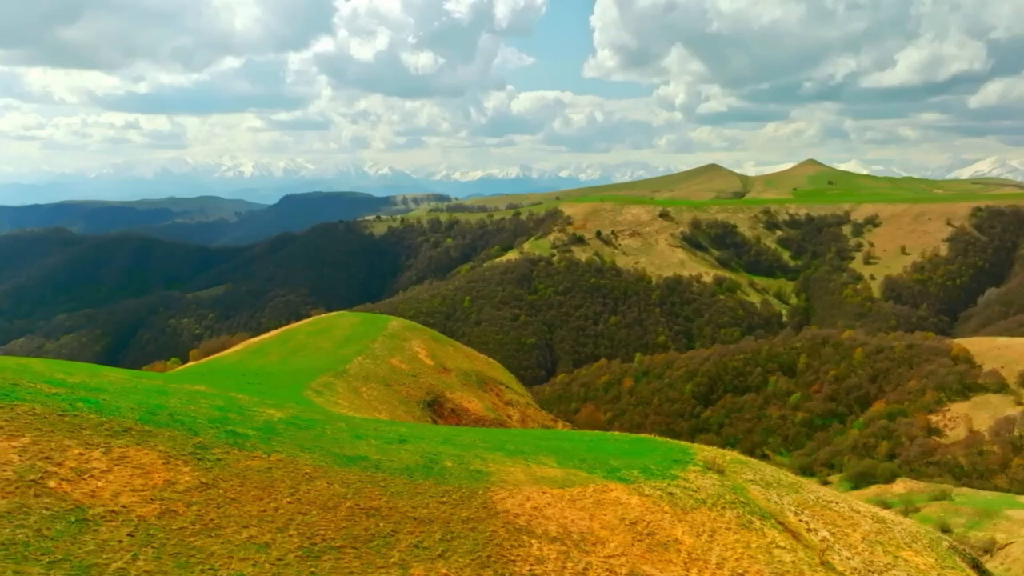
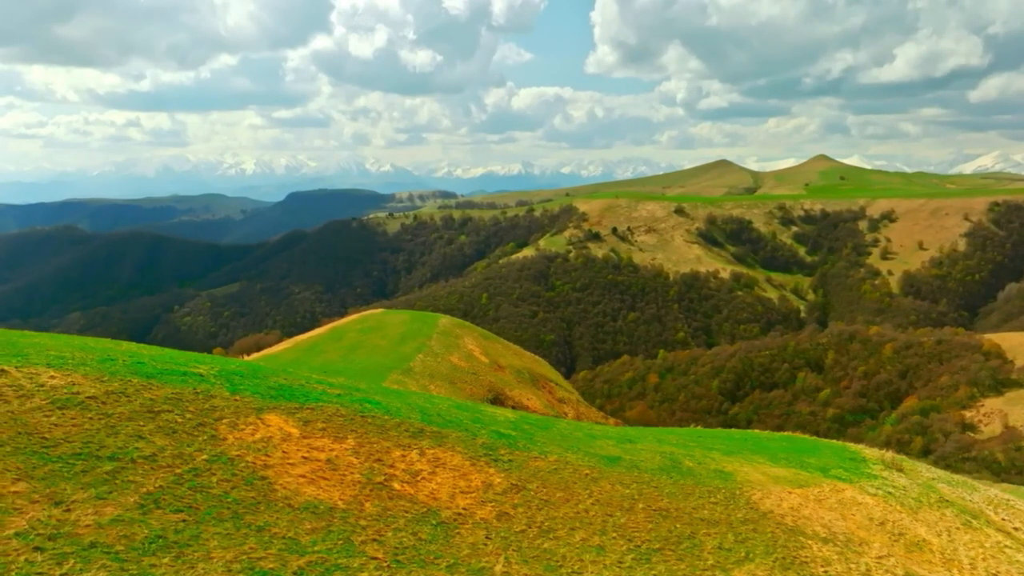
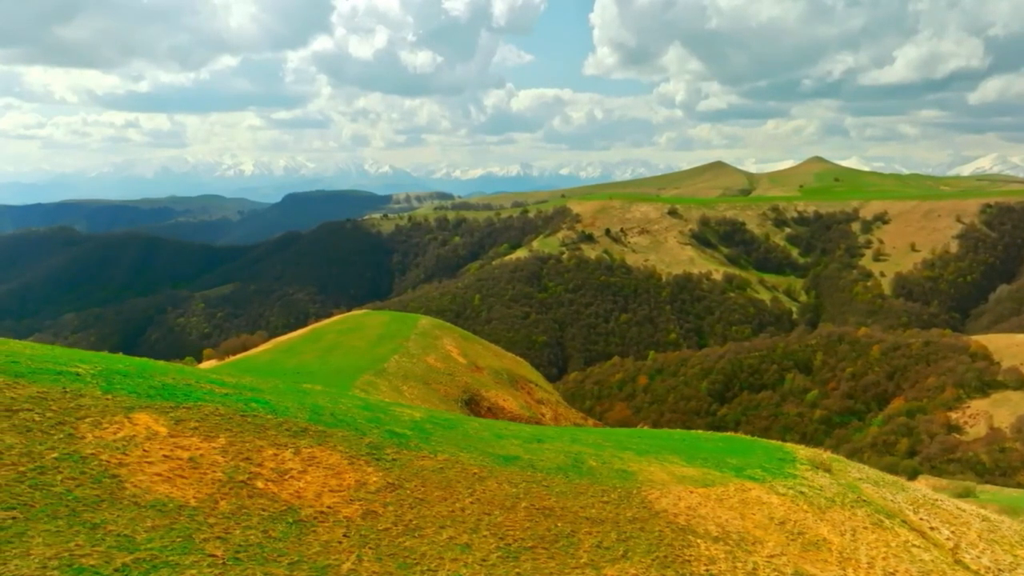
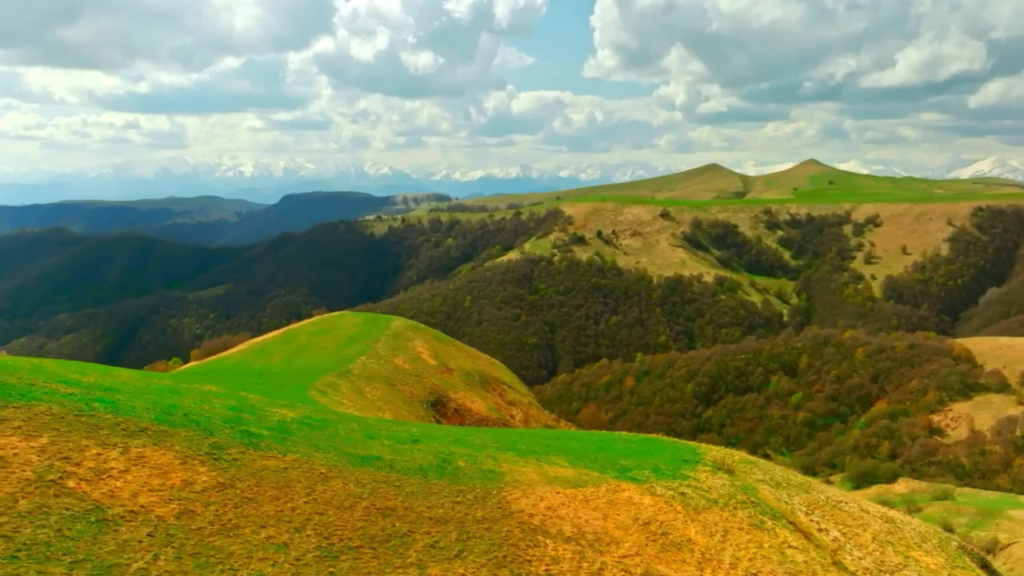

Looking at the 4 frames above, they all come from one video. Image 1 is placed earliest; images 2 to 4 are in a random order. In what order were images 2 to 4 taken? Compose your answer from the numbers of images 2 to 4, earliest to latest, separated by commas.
4, 3, 2
